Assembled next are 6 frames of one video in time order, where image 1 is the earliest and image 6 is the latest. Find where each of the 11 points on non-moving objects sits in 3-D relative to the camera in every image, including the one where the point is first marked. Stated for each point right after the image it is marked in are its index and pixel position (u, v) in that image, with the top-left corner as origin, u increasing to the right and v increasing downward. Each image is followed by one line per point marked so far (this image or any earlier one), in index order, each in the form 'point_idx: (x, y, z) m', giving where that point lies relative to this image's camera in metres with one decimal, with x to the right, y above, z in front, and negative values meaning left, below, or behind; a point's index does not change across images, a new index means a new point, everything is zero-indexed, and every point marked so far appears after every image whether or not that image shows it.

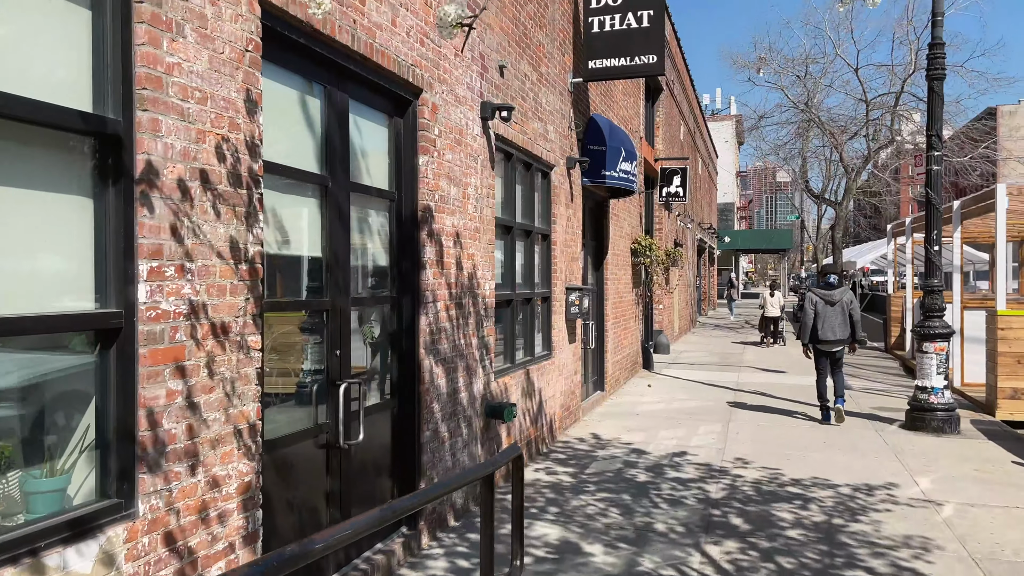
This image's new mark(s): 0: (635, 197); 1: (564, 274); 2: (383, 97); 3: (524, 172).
0: (+2.1, +1.6, +13.6) m
1: (+0.6, +0.2, +8.9) m
2: (-0.8, +1.1, +4.8) m
3: (+0.1, +1.1, +7.7) m
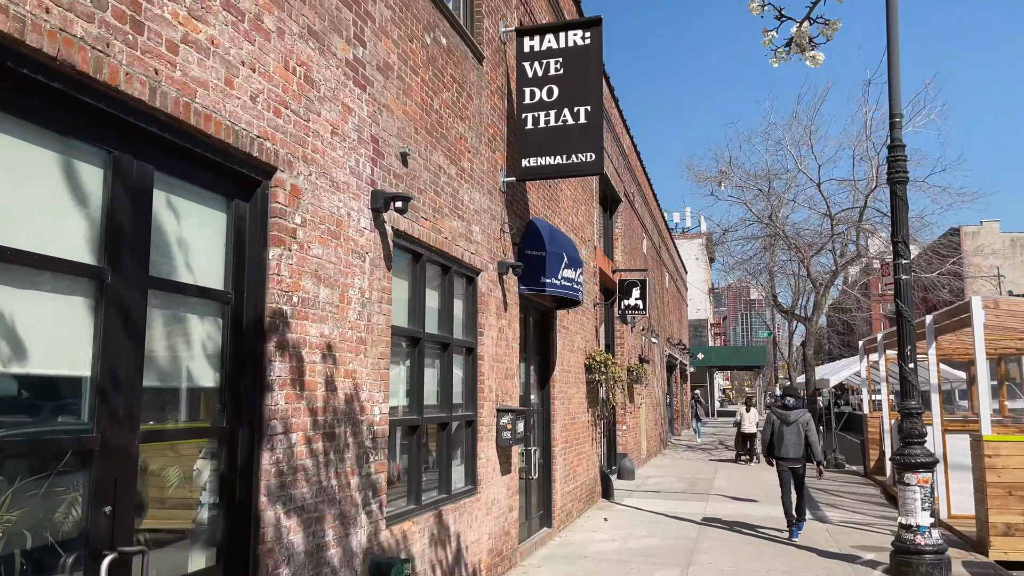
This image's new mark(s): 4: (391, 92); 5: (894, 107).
0: (+1.2, -0.3, +12.6) m
1: (-0.2, -1.0, +7.8) m
2: (-1.4, +0.5, +3.8) m
3: (-0.6, +0.1, +6.7) m
4: (-0.8, +1.3, +5.5) m
5: (+4.2, +2.0, +8.7) m
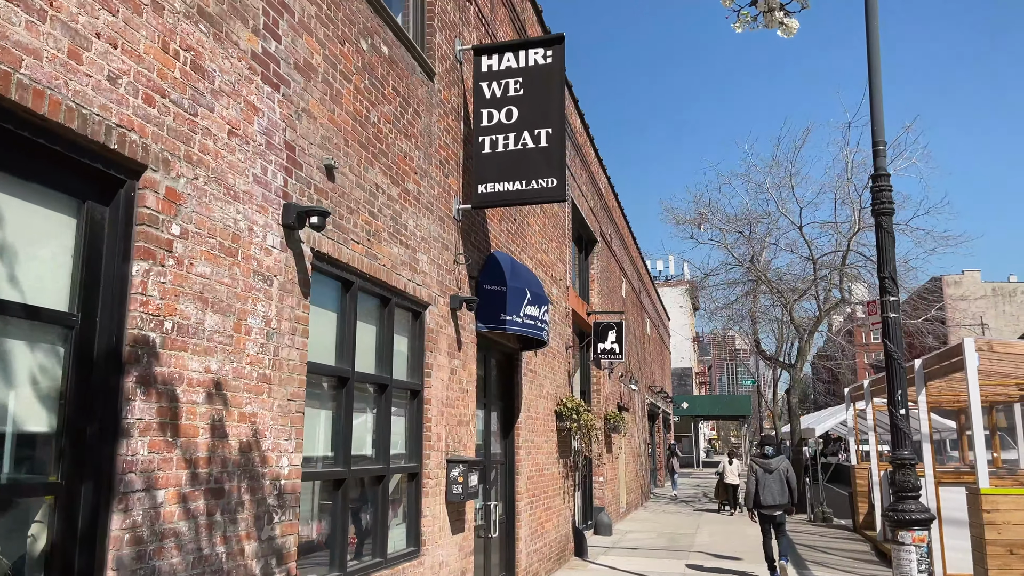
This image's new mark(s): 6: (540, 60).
0: (+0.7, -0.9, +11.9) m
1: (-0.6, -1.4, +7.0) m
2: (-1.8, +0.5, +3.1) m
3: (-1.0, -0.2, +6.0) m
4: (-1.2, +1.2, +4.8) m
5: (+3.8, +1.6, +8.2) m
6: (+0.3, +2.1, +7.5) m
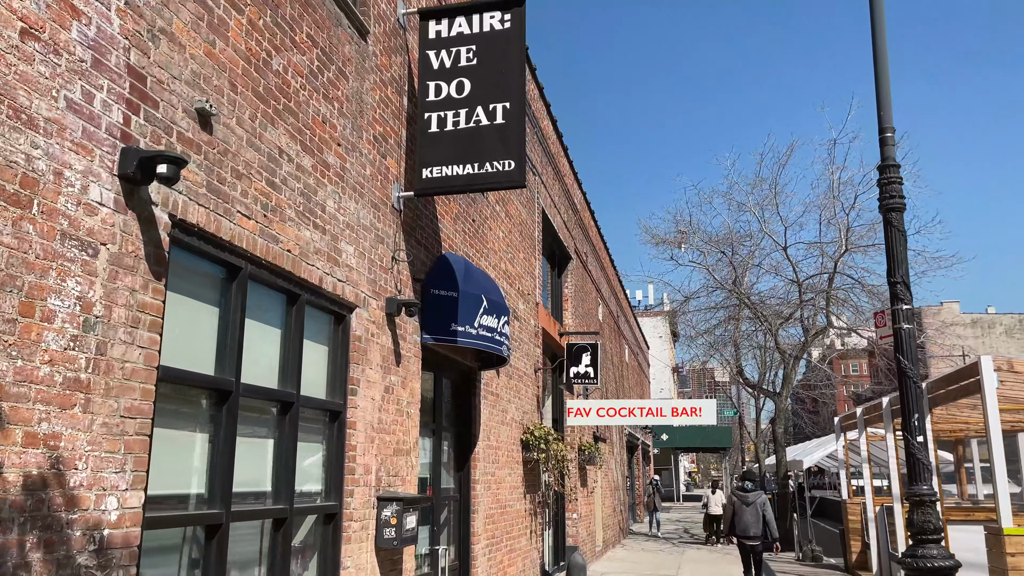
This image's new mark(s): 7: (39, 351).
0: (+0.2, -1.1, +10.7) m
1: (-1.0, -1.4, +5.8) m
2: (-2.0, +0.6, +1.9) m
3: (-1.4, -0.1, +4.8) m
4: (-1.5, +1.2, +3.7) m
5: (+3.3, +1.5, +7.2) m
6: (-0.1, +2.1, +6.4) m
7: (-1.7, -0.2, +2.8) m
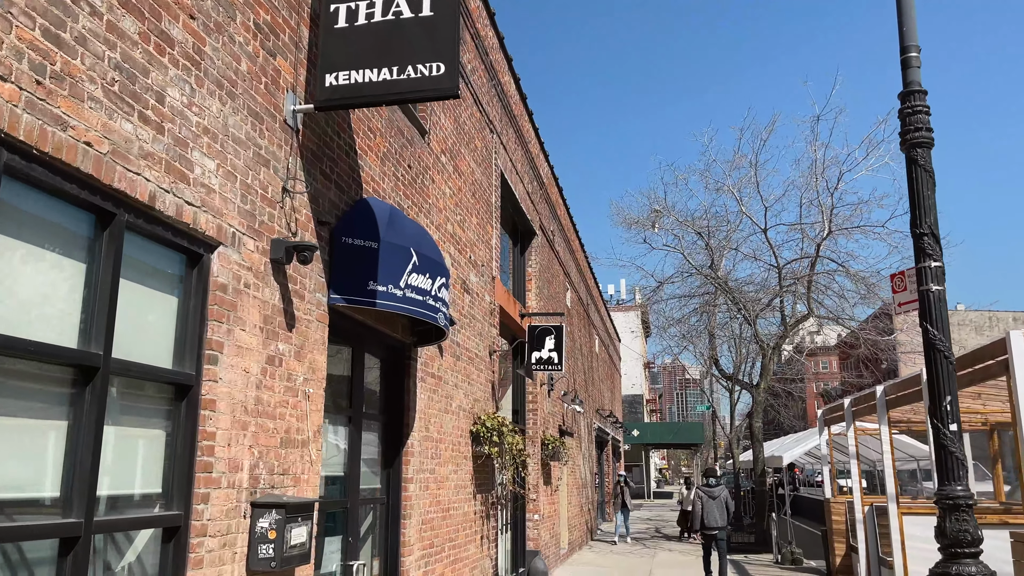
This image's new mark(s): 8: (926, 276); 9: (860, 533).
0: (-0.4, -0.8, +9.3) m
1: (-1.4, -1.0, +4.3) m
2: (-2.3, +1.0, +0.4) m
3: (-1.7, +0.2, +3.3) m
4: (-1.9, +1.6, +2.2) m
5: (+2.9, +1.8, +5.9) m
6: (-0.5, +2.5, +4.9) m
7: (-2.0, +0.1, +1.3) m
8: (+2.9, +0.1, +5.6) m
9: (+5.5, -3.9, +12.6) m
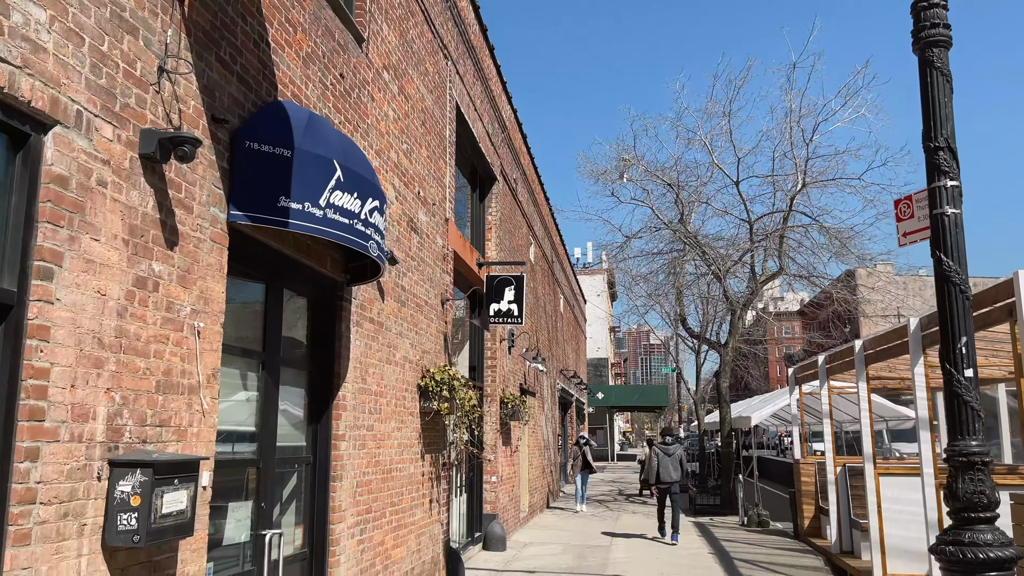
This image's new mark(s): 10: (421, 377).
0: (-0.9, -0.1, +8.4) m
1: (-1.7, -0.6, +3.4) m
2: (-2.4, +1.2, -0.6) m
3: (-2.0, +0.6, +2.3) m
4: (-2.0, +1.9, +1.2) m
5: (+2.6, +2.3, +5.0) m
6: (-0.8, +2.9, +3.9) m
7: (-2.1, +0.4, +0.3) m
8: (+2.5, +0.5, +4.8) m
9: (+4.9, -3.1, +12.1) m
10: (-1.0, -0.9, +8.4) m
